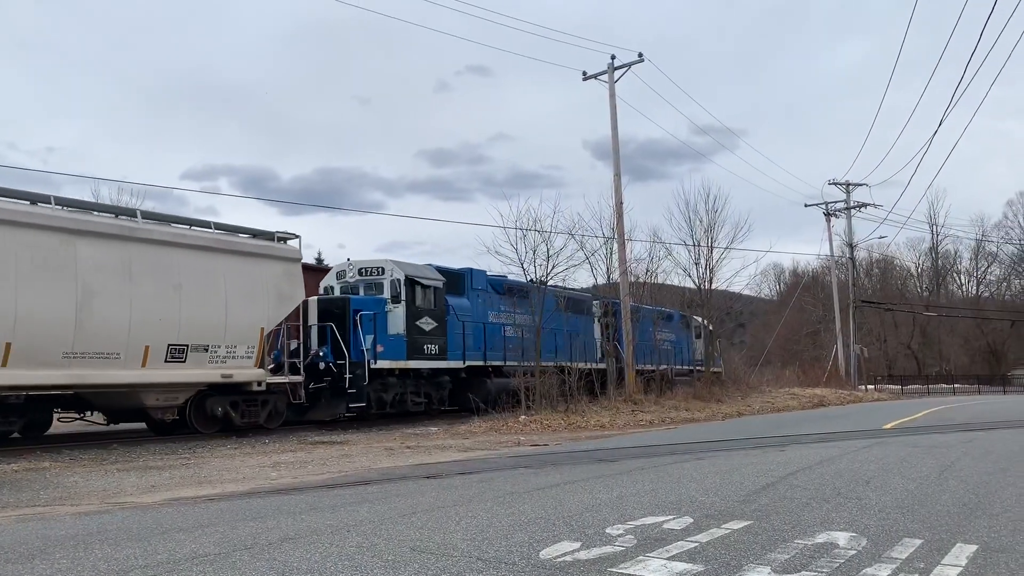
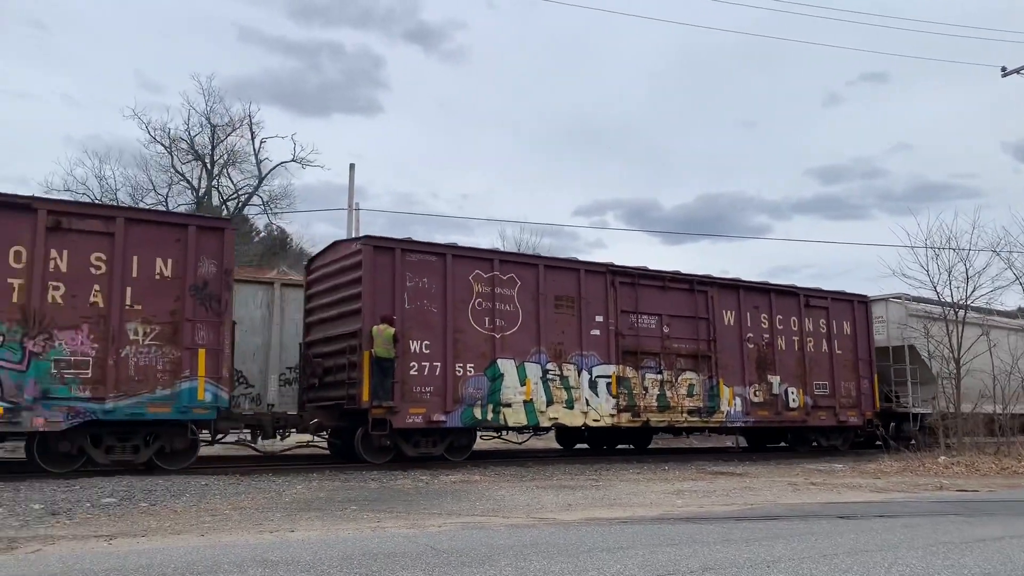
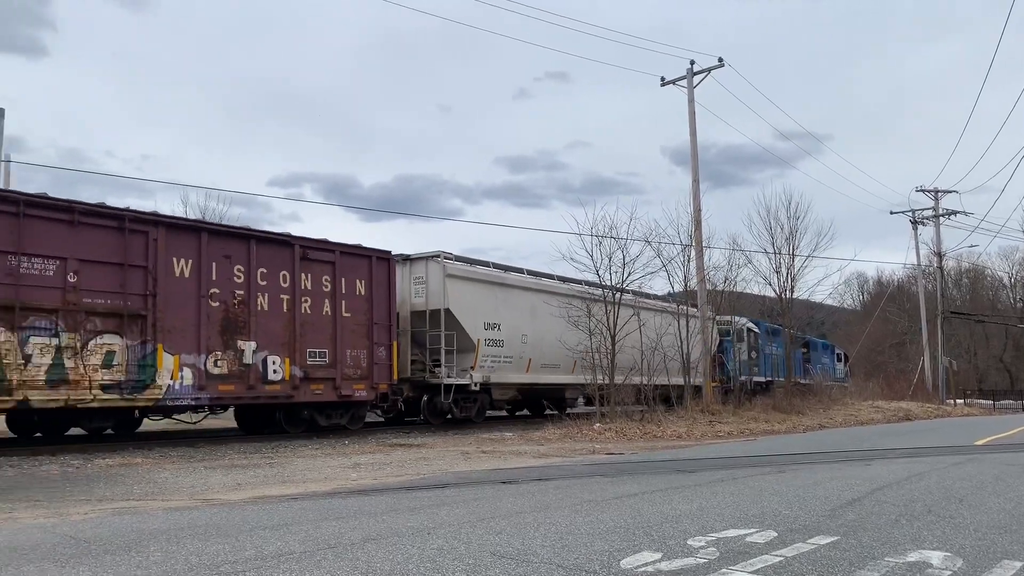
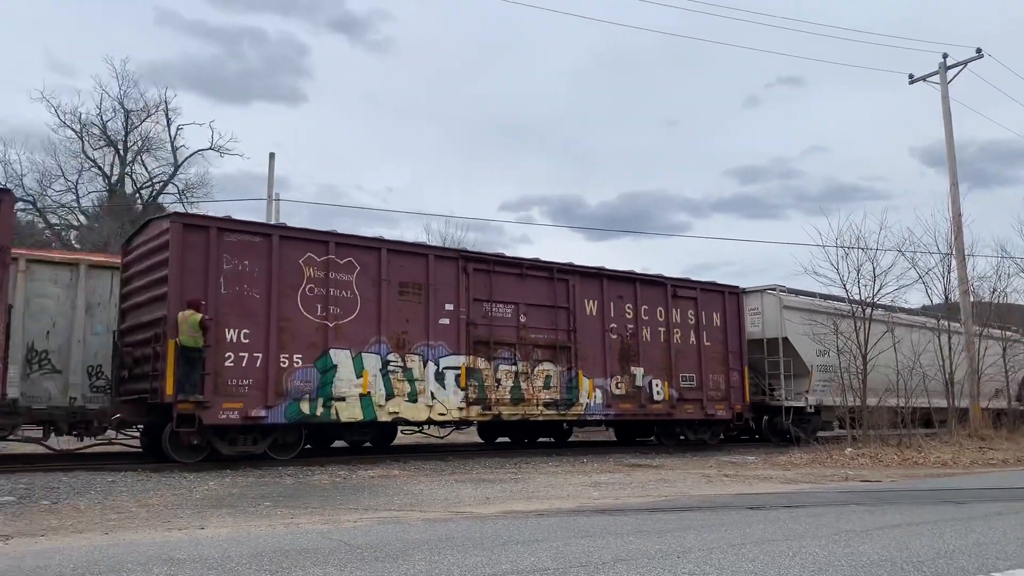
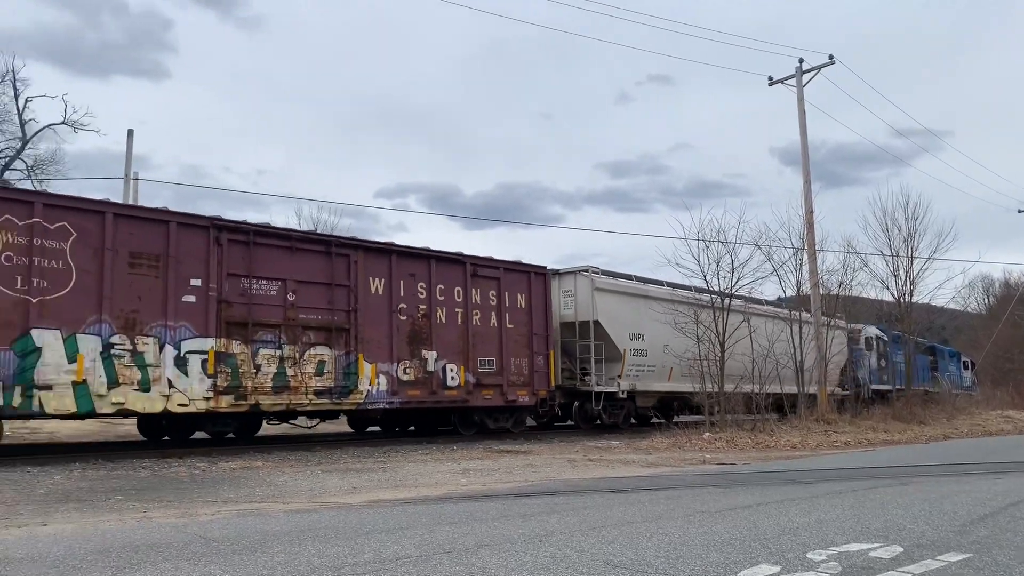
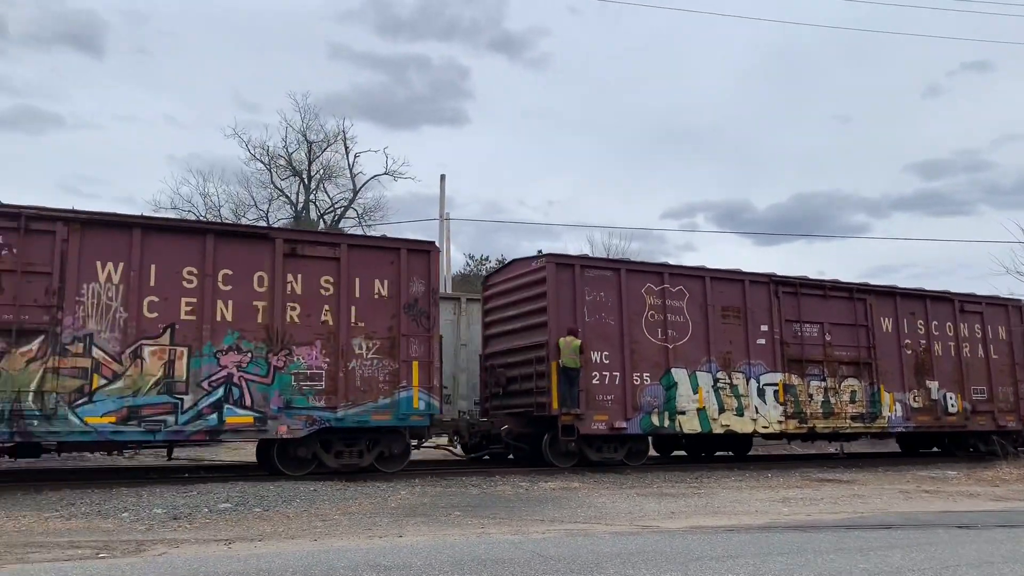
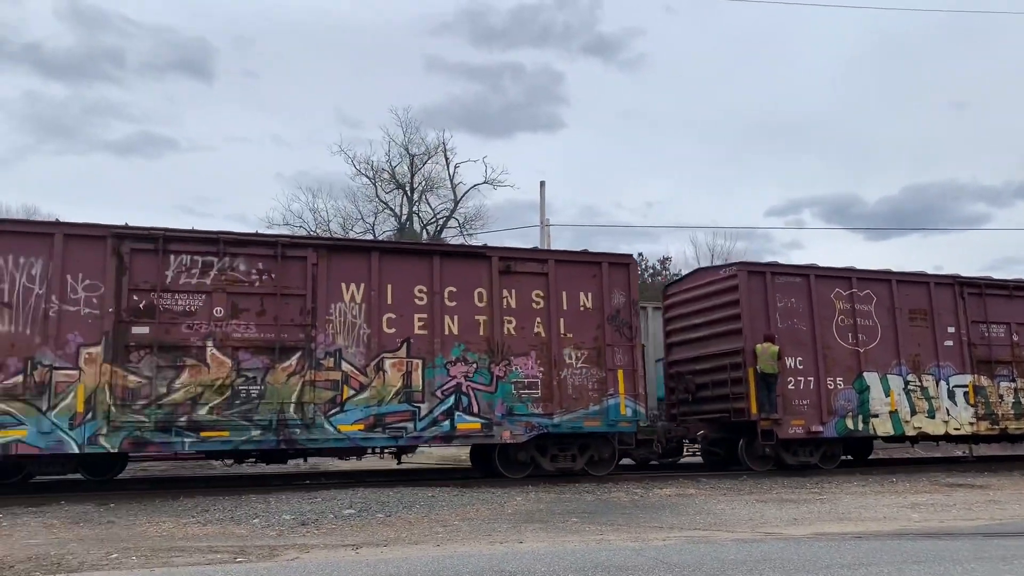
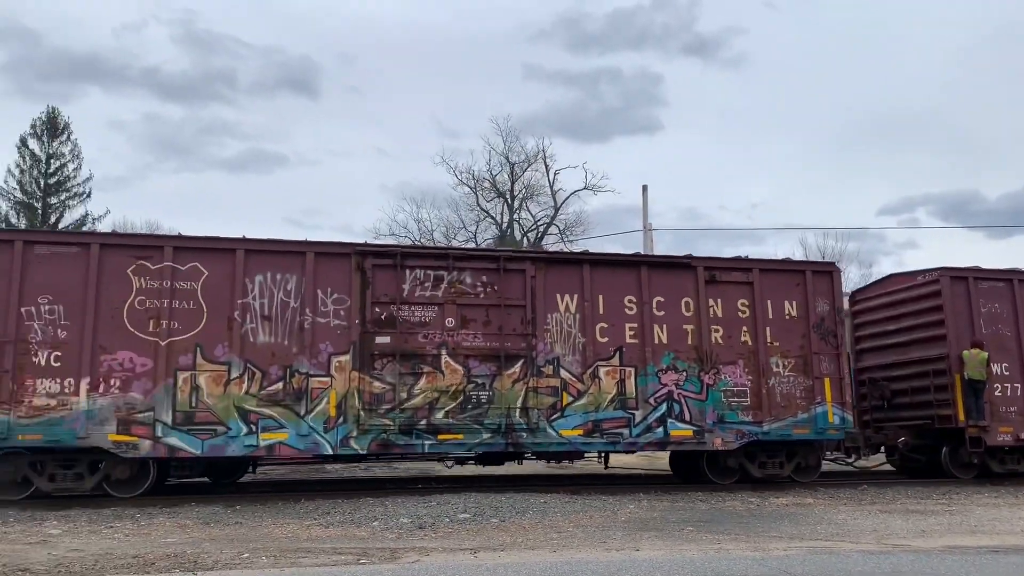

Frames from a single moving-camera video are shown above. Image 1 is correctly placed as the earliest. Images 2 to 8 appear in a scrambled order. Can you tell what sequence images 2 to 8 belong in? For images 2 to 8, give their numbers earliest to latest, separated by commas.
3, 5, 4, 2, 6, 7, 8
